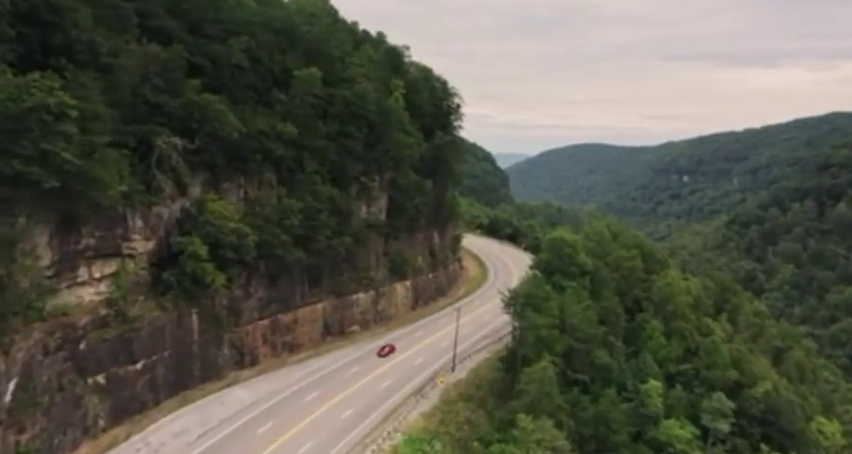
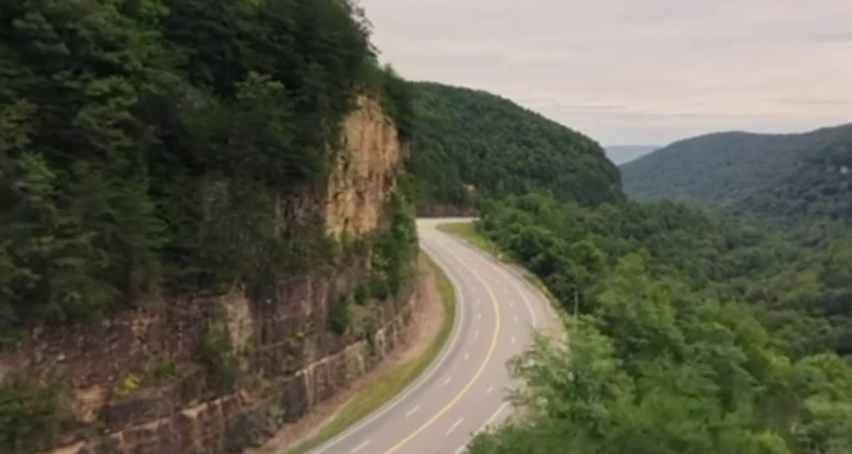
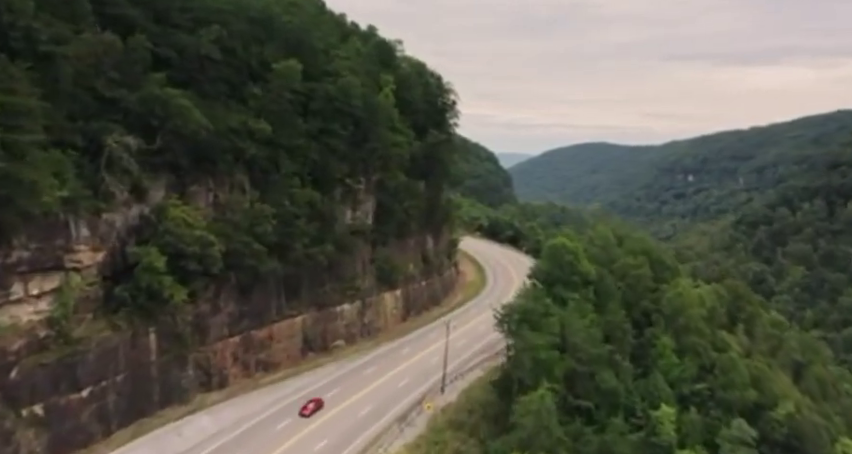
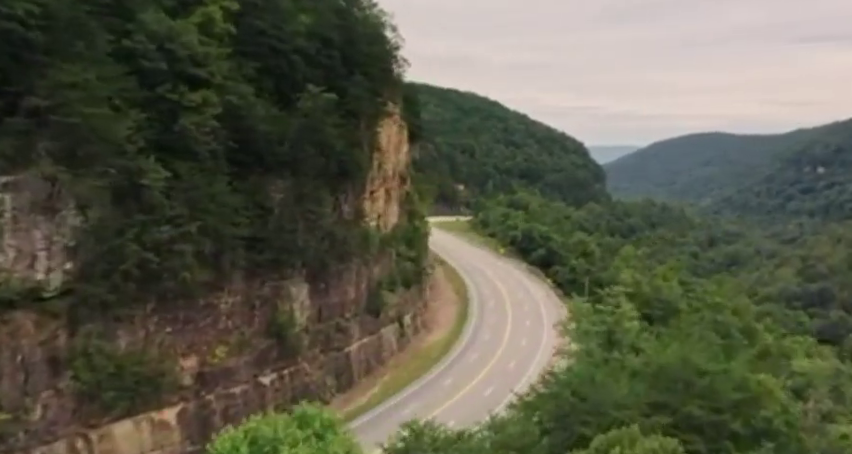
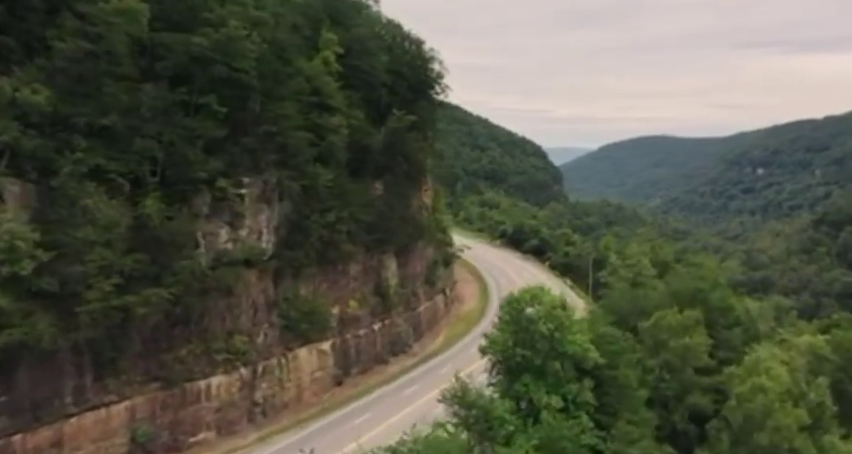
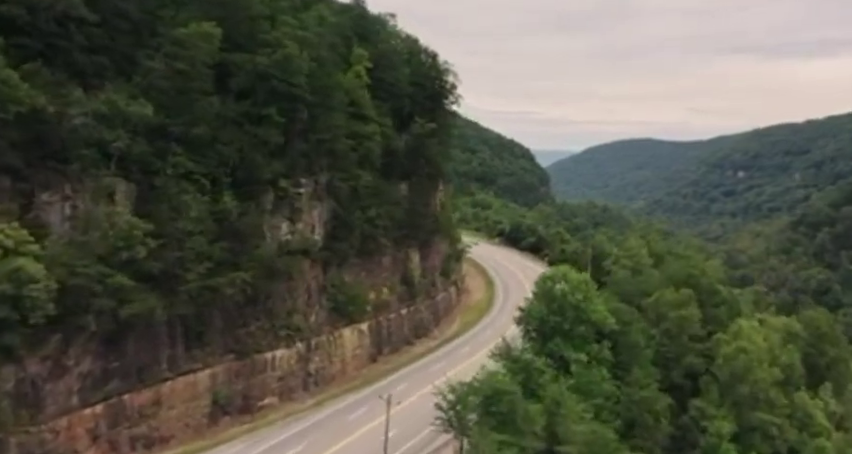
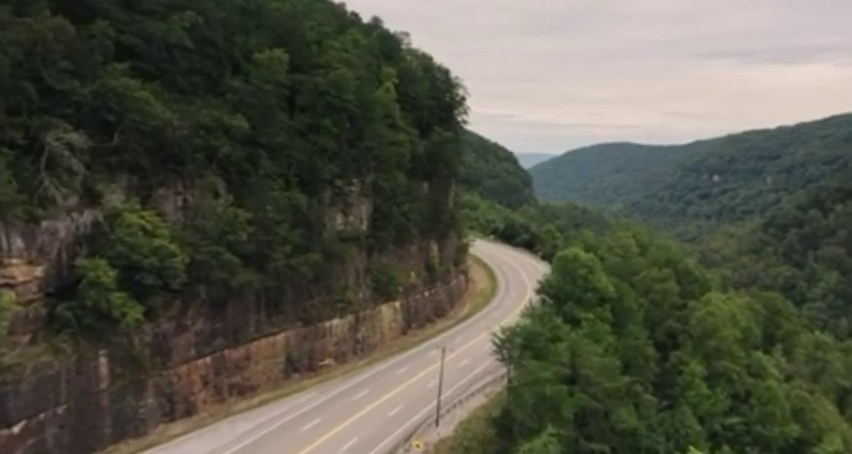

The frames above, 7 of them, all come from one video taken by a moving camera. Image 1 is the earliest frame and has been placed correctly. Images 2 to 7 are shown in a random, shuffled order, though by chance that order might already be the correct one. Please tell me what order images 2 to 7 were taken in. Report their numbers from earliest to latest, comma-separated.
3, 7, 6, 5, 4, 2
